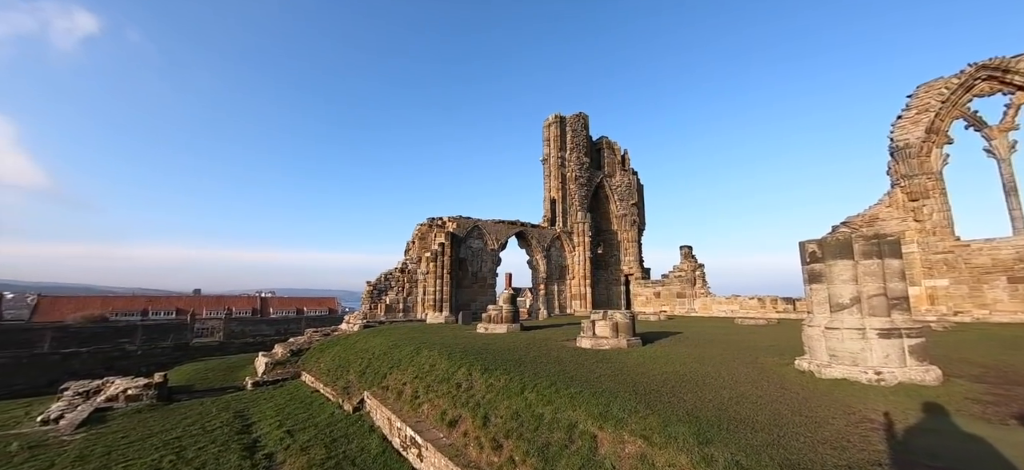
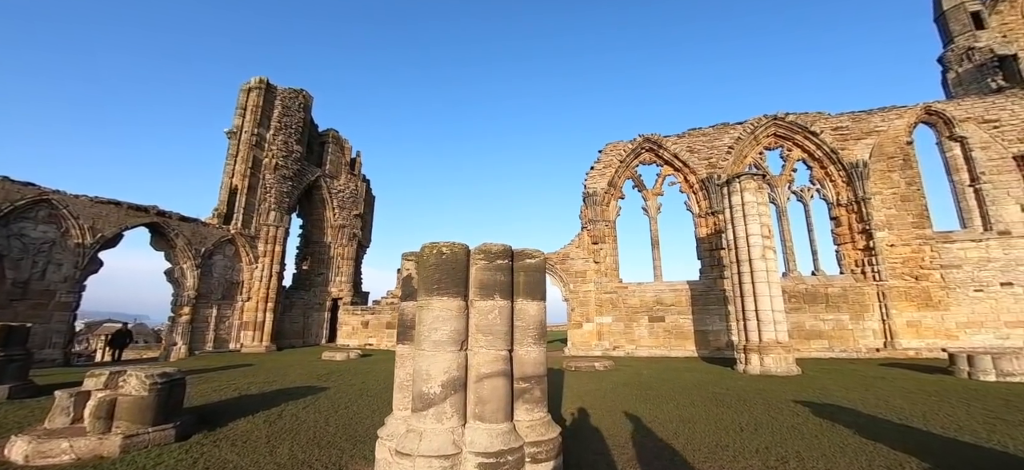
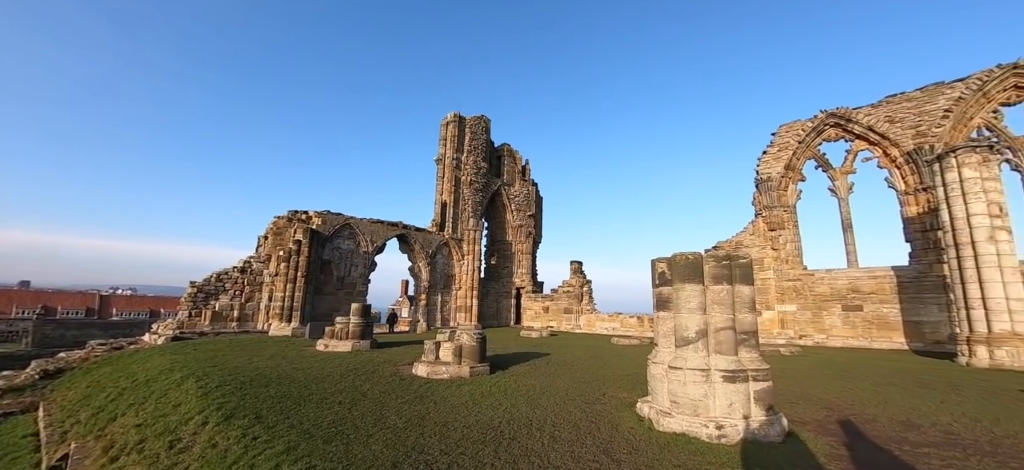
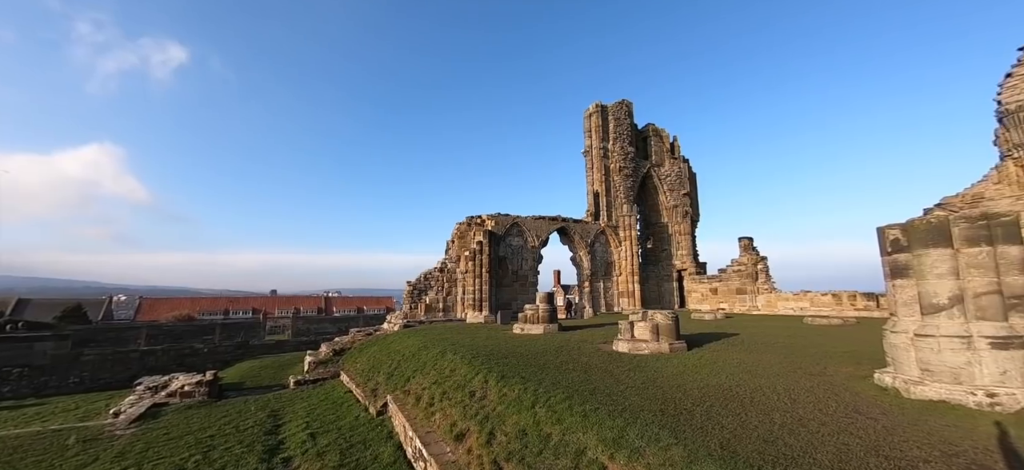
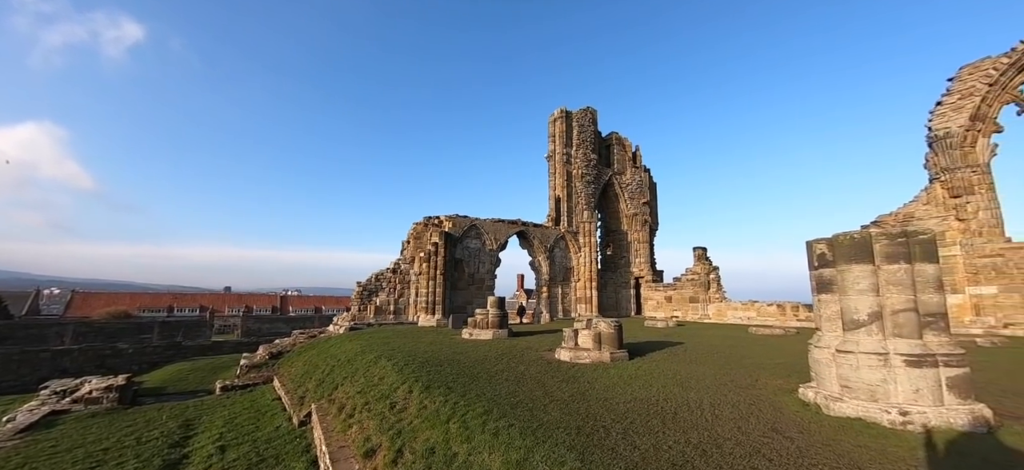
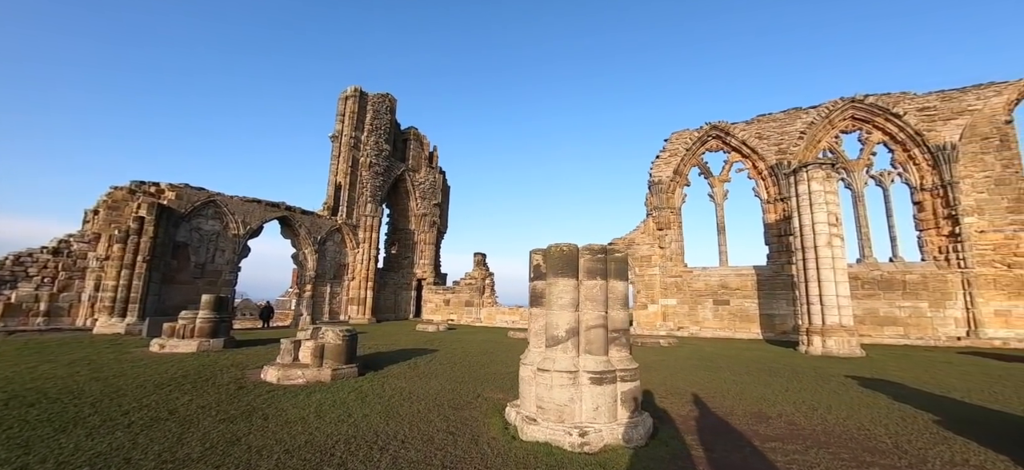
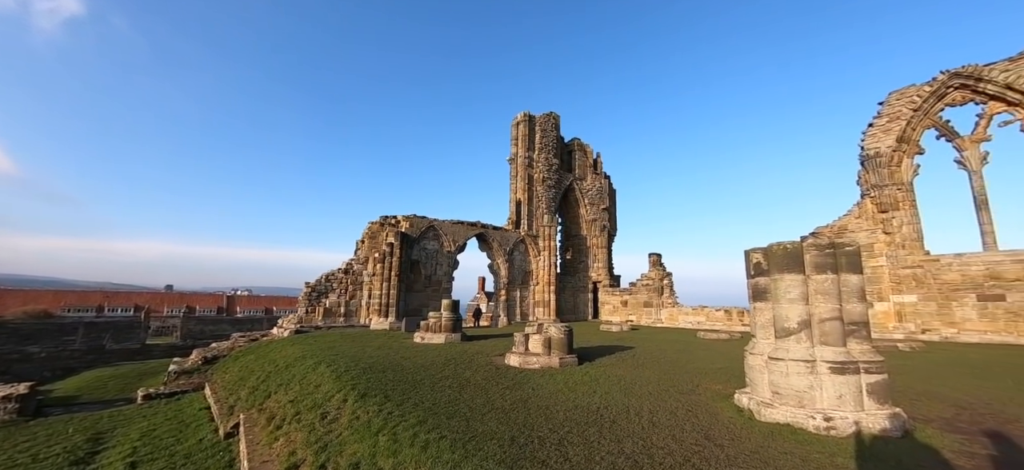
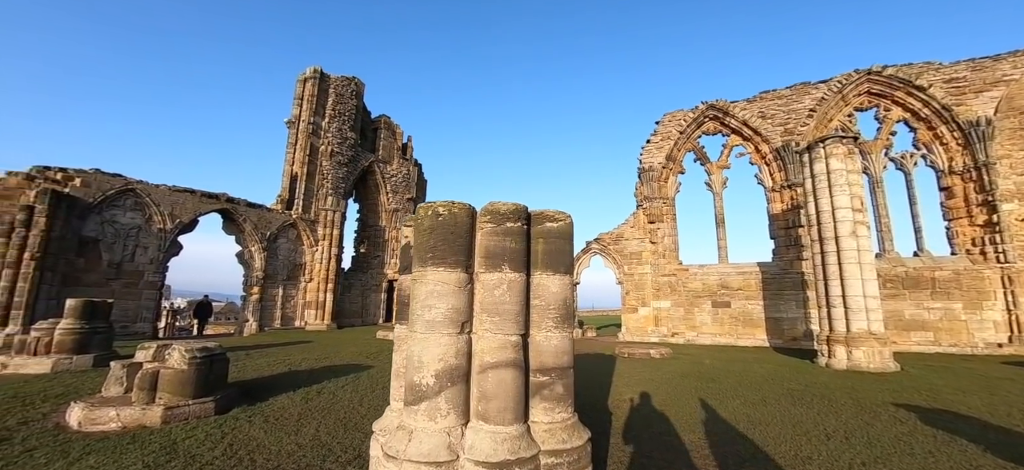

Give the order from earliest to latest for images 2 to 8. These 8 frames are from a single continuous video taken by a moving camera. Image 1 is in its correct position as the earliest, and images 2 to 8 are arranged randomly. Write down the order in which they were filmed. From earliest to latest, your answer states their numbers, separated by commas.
4, 5, 7, 3, 6, 2, 8
